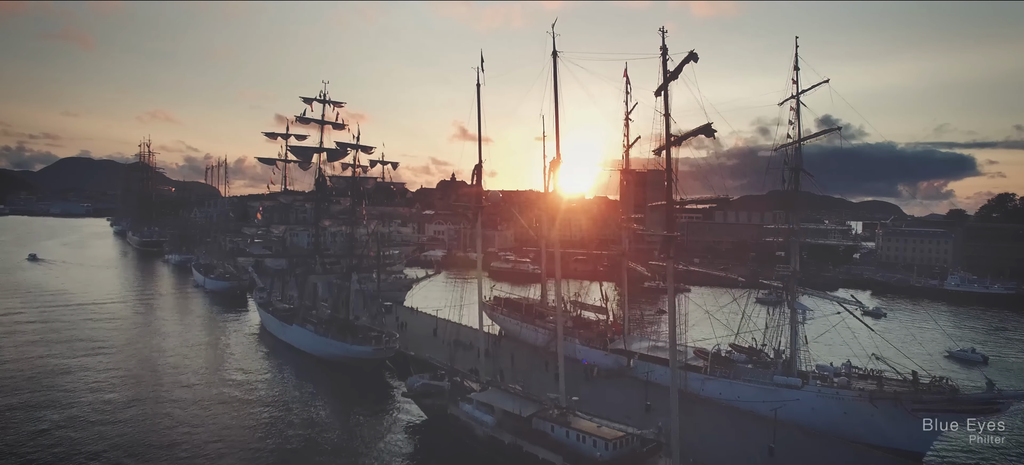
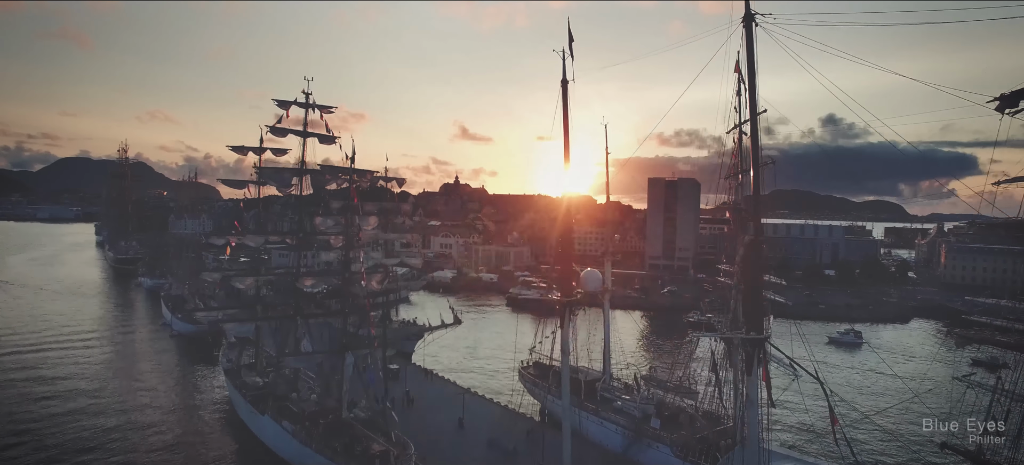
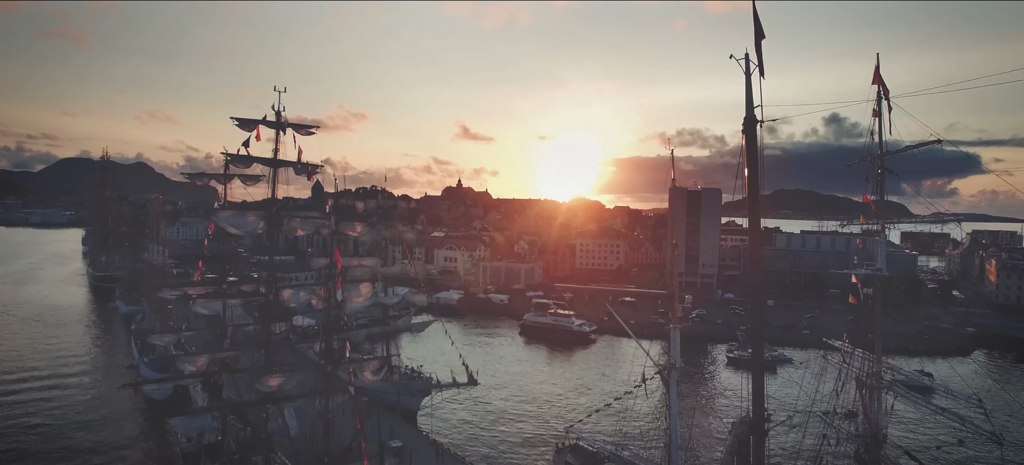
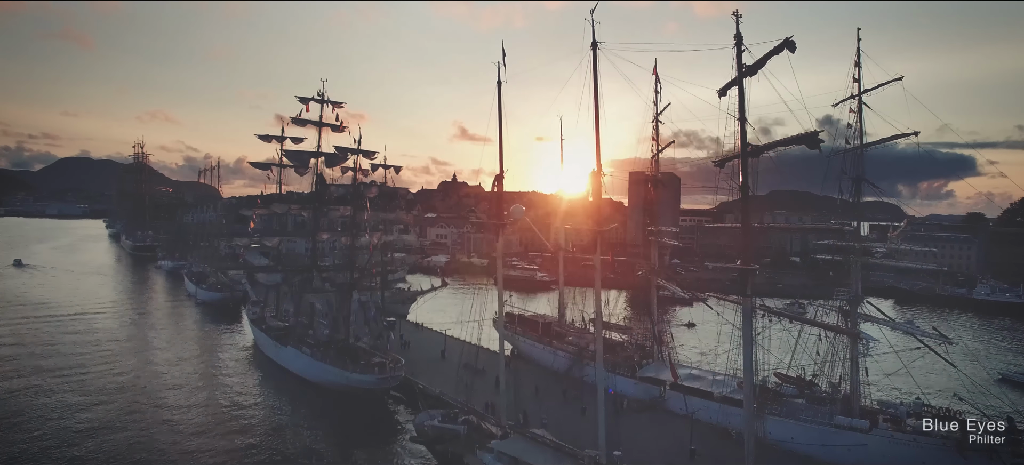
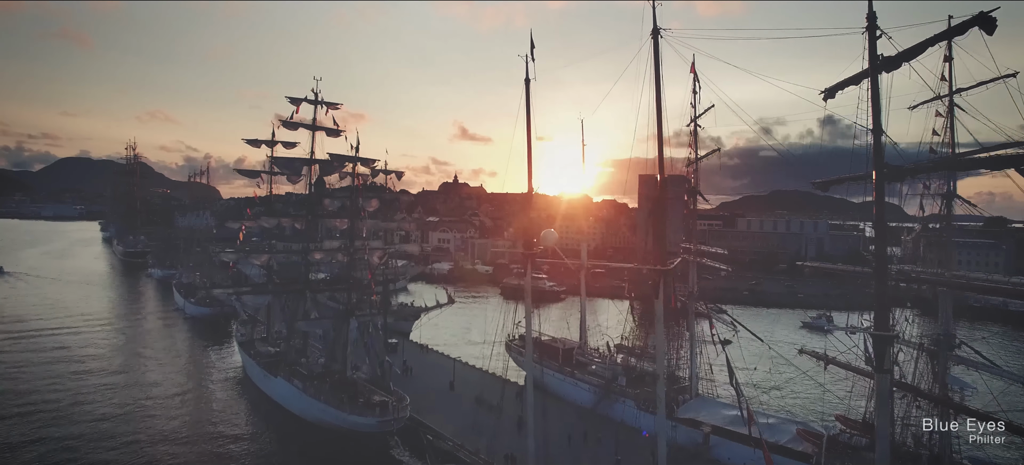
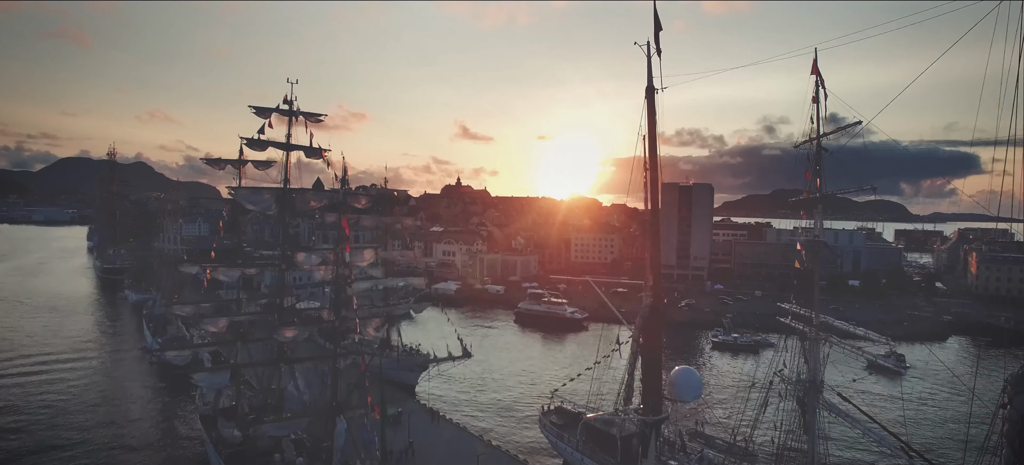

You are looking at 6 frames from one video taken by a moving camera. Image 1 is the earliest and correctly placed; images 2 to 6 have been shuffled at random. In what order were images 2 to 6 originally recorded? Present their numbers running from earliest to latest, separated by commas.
4, 5, 2, 6, 3
